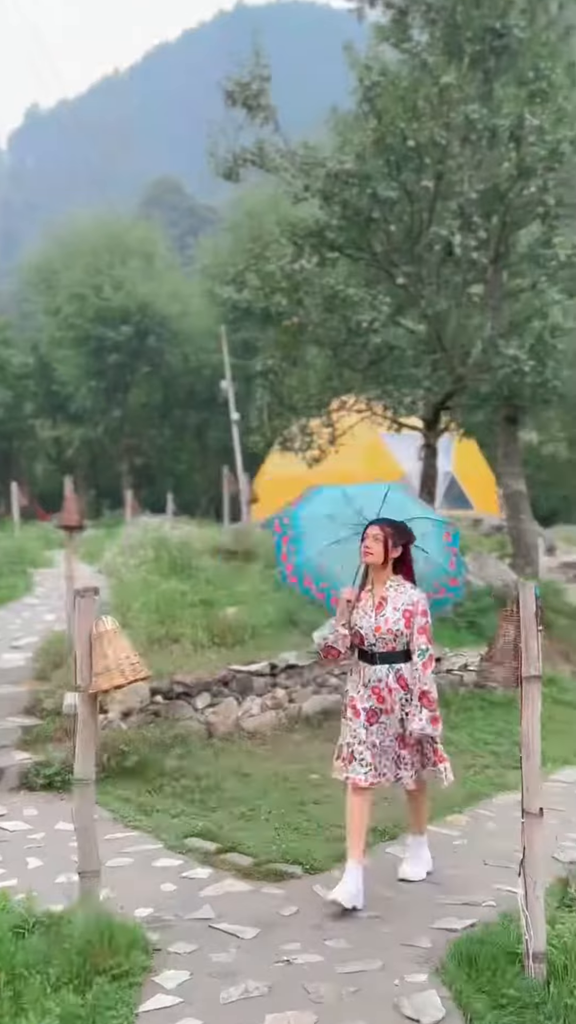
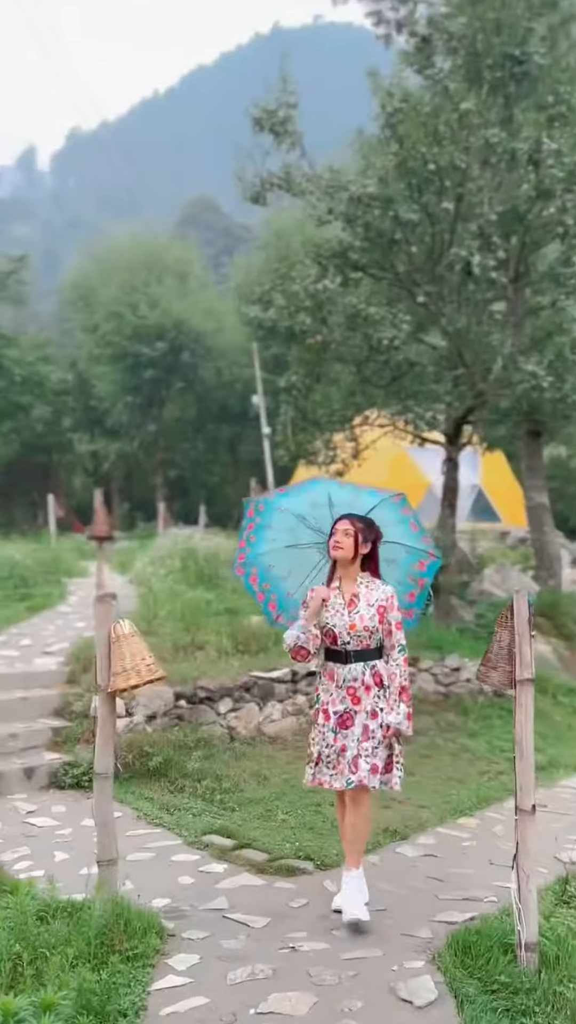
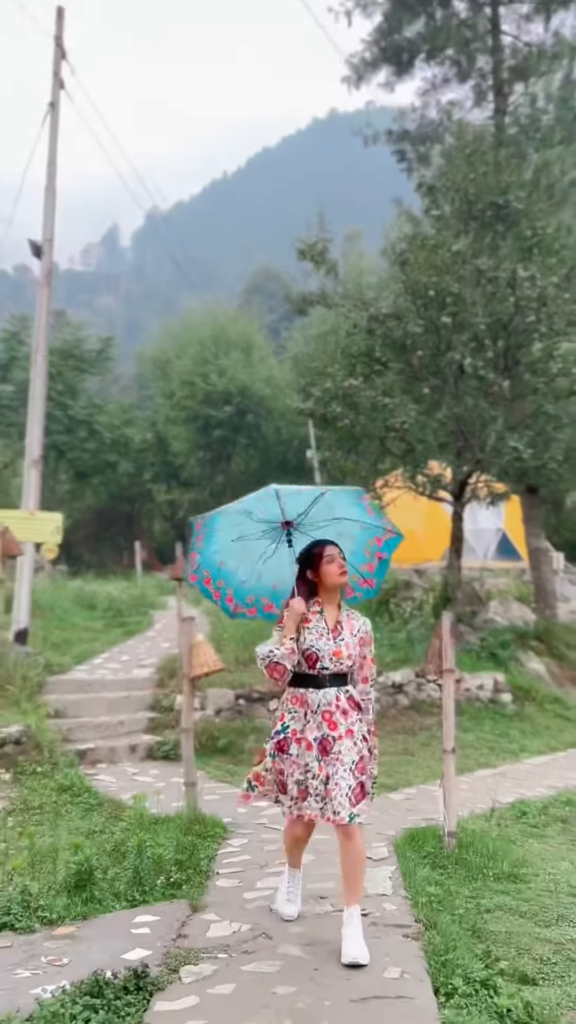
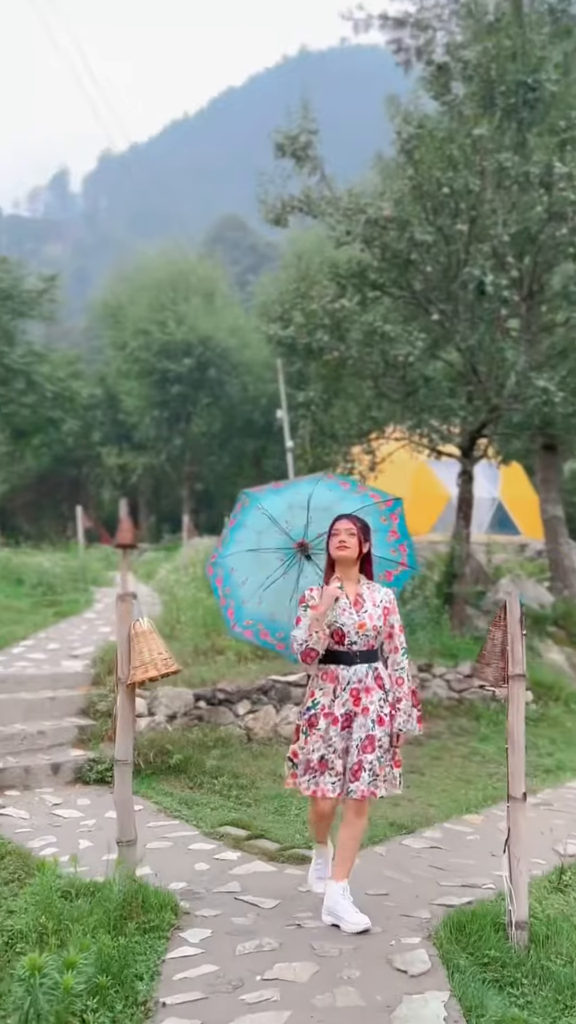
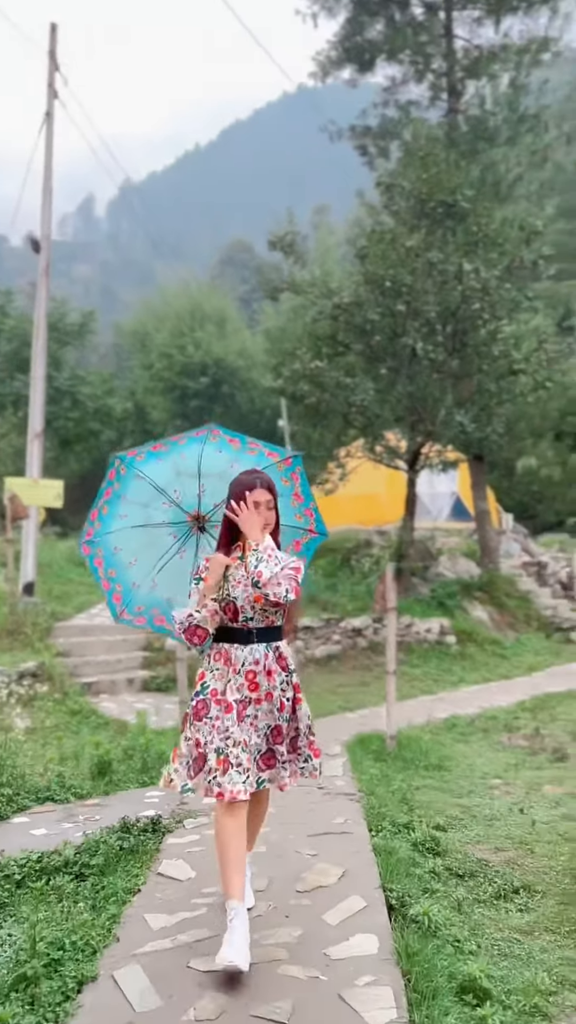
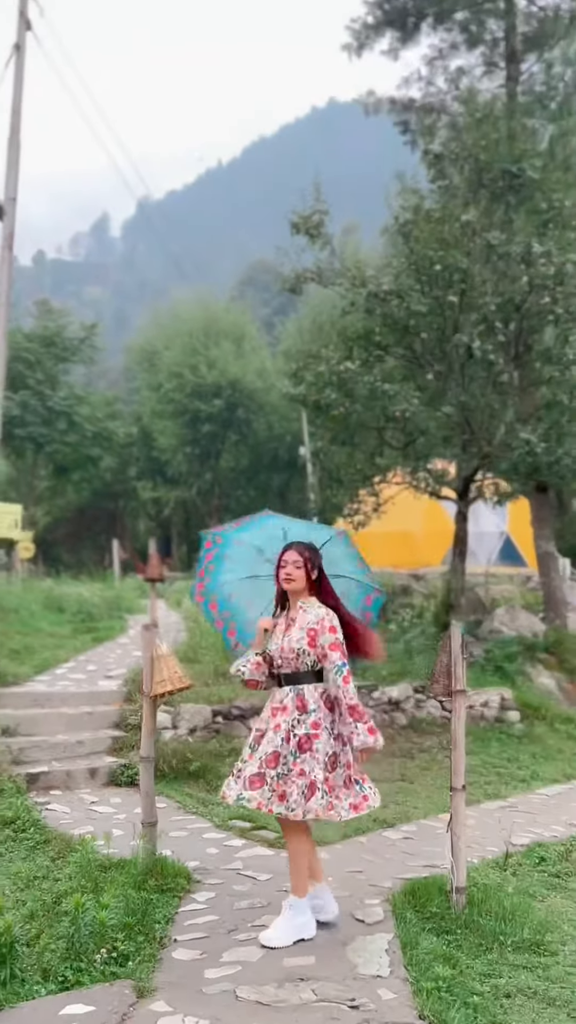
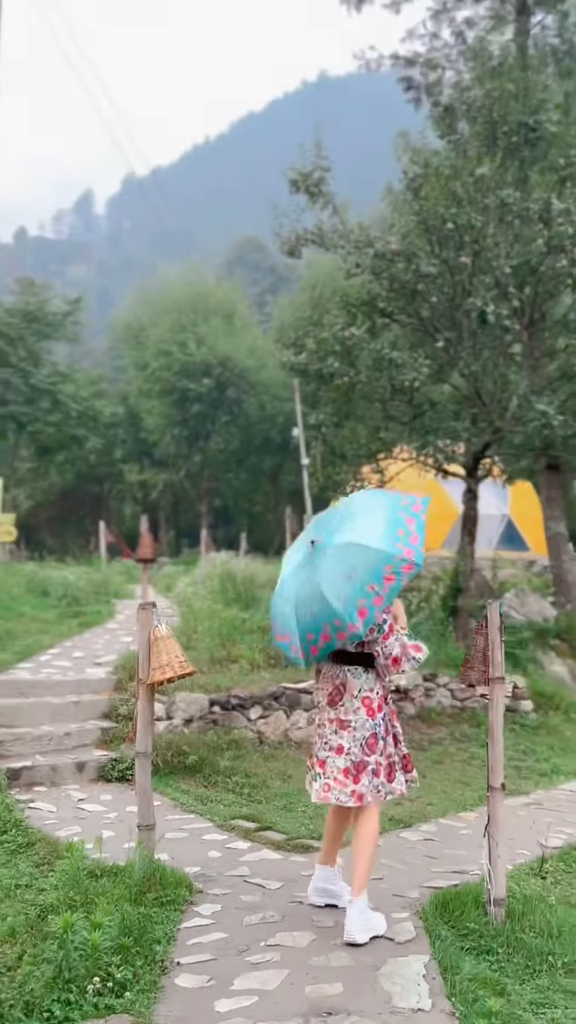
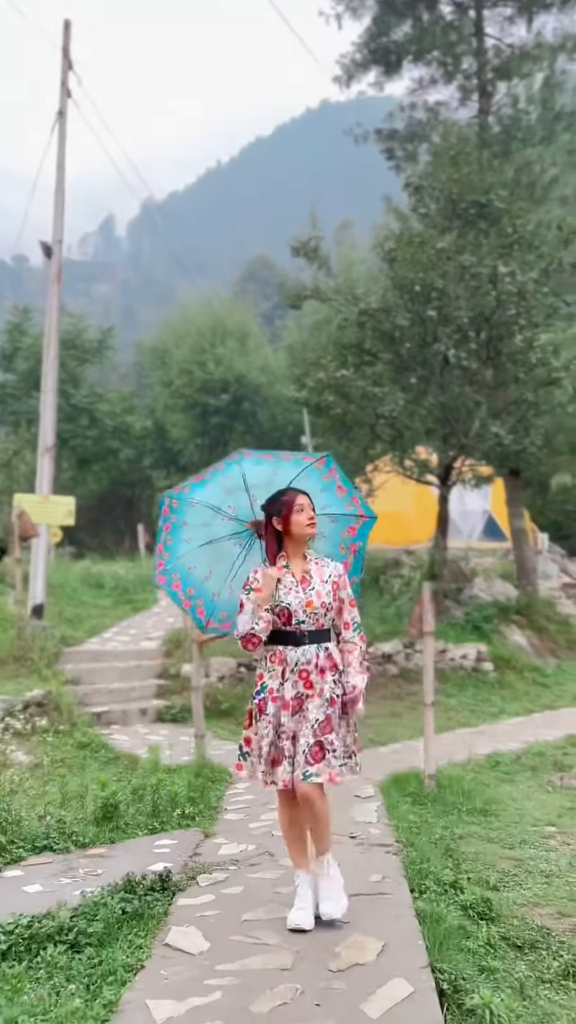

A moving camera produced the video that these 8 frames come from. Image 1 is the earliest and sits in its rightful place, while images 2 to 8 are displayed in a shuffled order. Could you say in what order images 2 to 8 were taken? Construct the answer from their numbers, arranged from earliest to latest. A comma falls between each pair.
2, 4, 7, 6, 3, 8, 5
